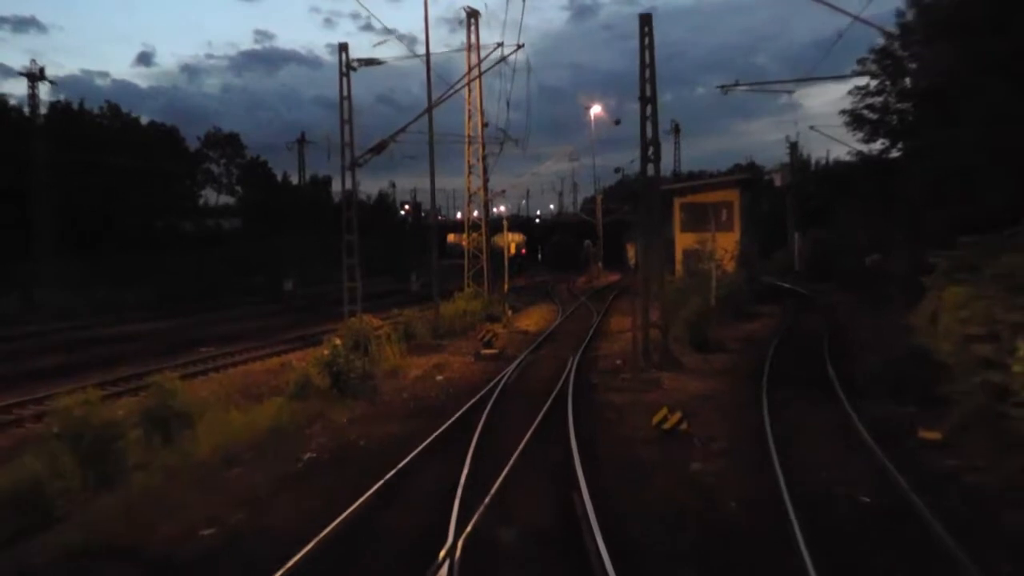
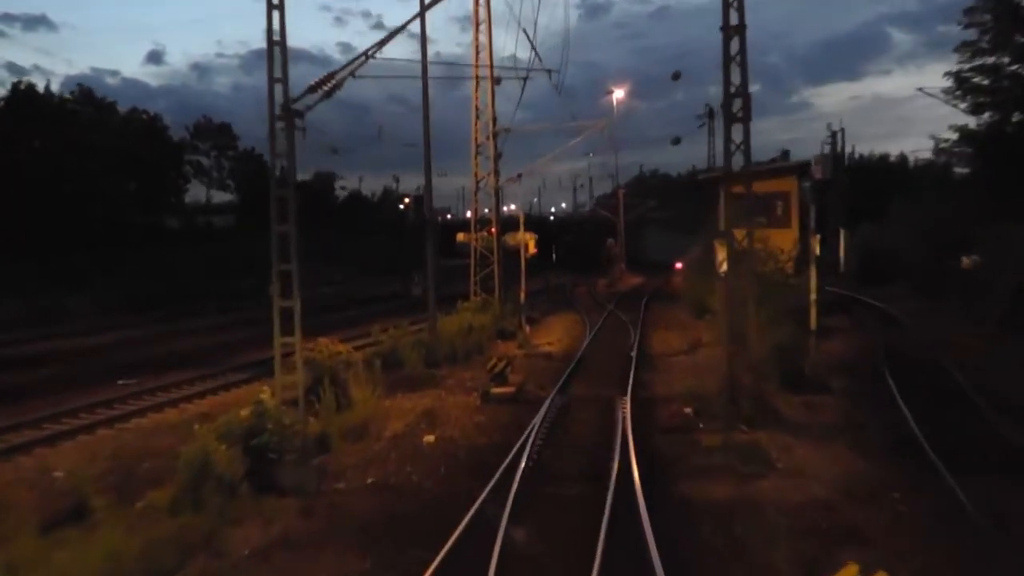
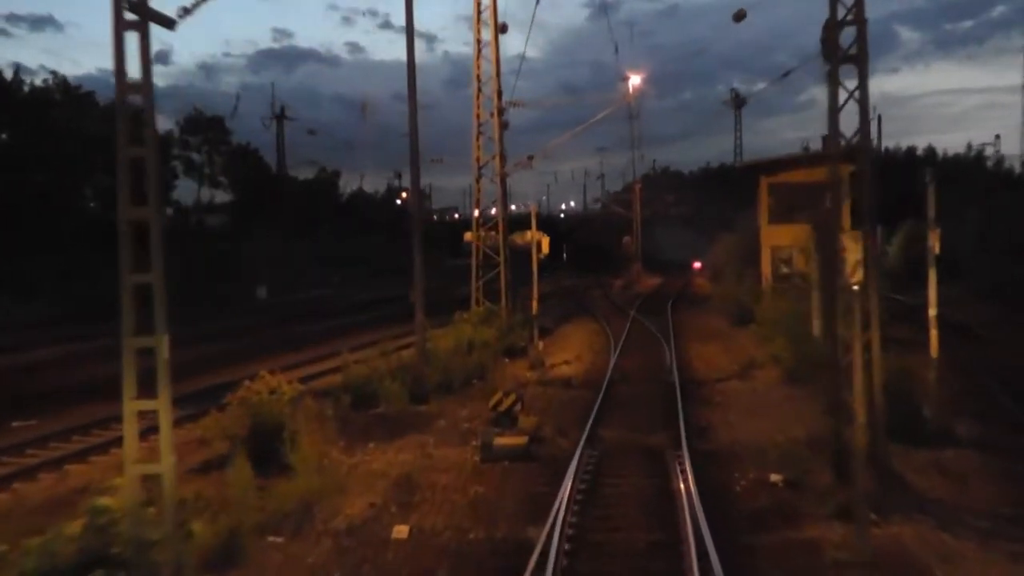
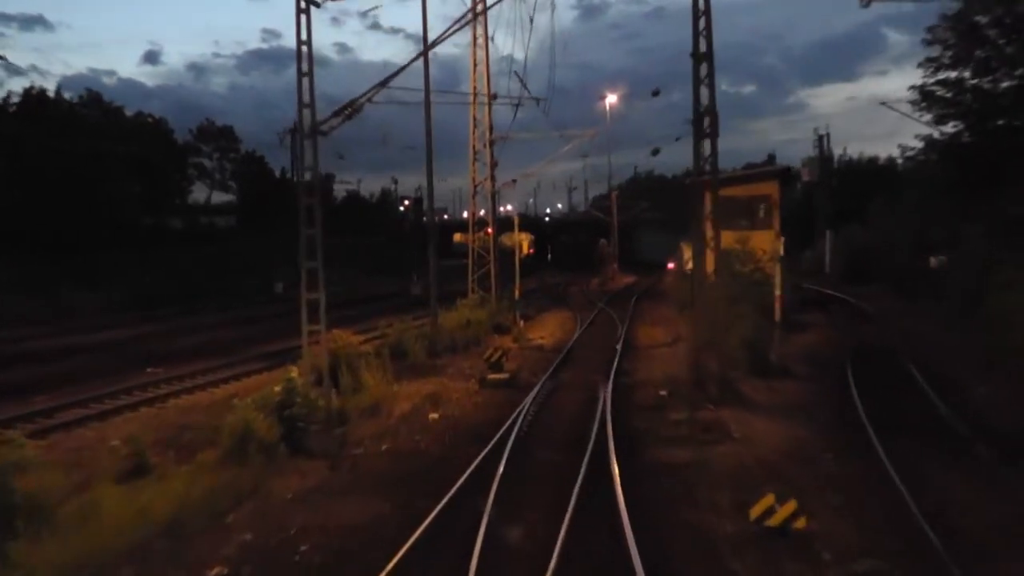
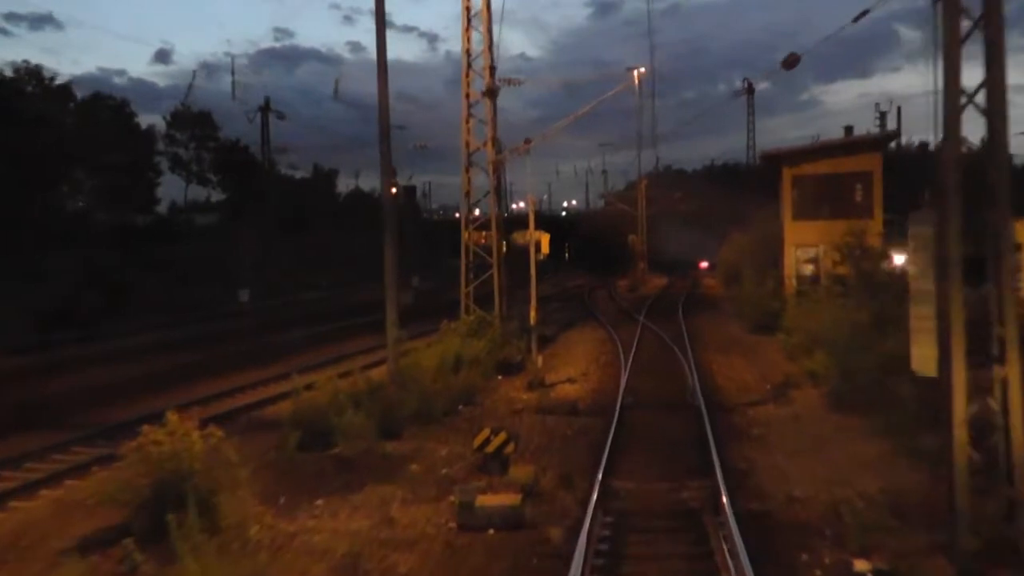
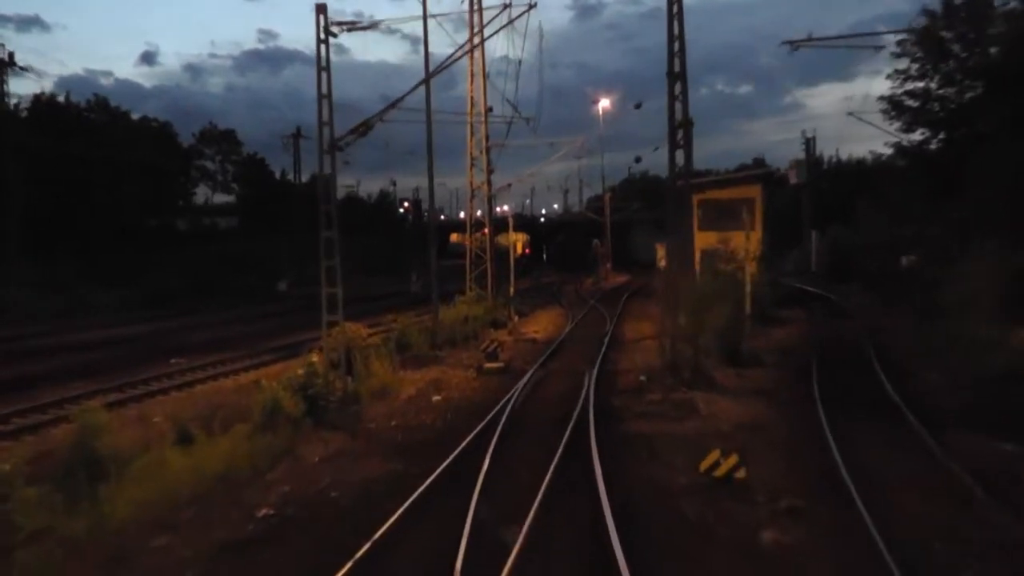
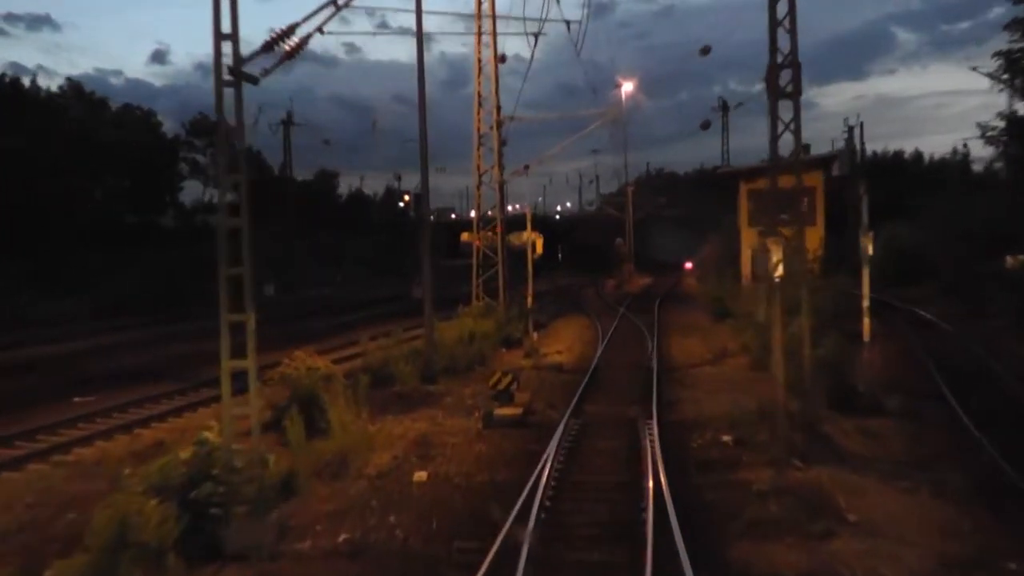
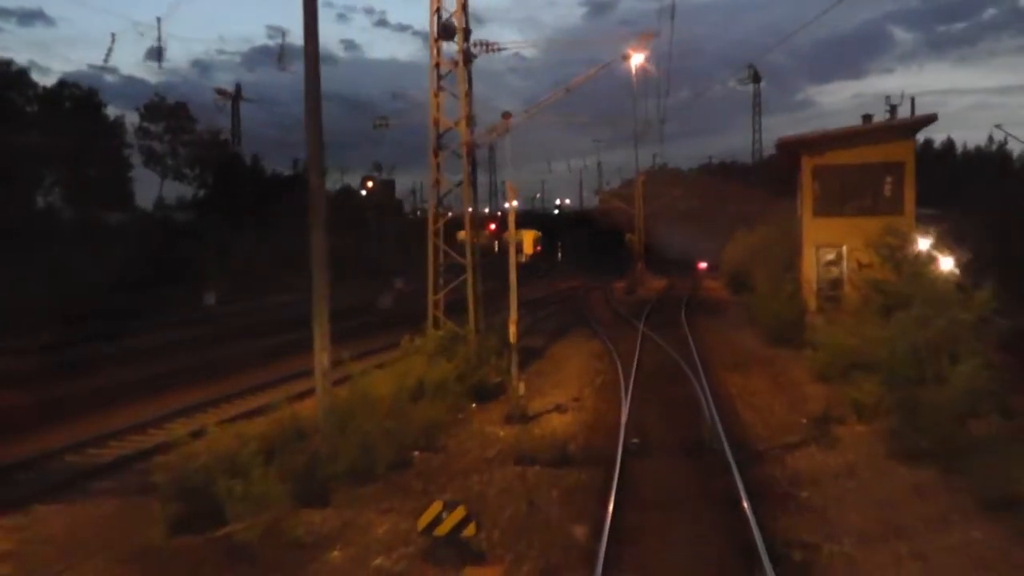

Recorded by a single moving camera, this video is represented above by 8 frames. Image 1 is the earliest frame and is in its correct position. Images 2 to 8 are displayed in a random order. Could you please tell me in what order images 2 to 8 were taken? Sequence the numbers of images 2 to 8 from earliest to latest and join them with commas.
6, 4, 2, 7, 3, 5, 8
